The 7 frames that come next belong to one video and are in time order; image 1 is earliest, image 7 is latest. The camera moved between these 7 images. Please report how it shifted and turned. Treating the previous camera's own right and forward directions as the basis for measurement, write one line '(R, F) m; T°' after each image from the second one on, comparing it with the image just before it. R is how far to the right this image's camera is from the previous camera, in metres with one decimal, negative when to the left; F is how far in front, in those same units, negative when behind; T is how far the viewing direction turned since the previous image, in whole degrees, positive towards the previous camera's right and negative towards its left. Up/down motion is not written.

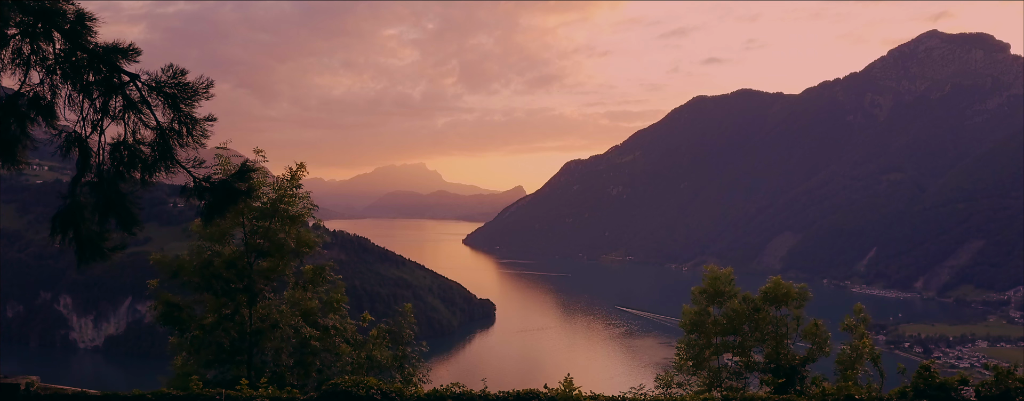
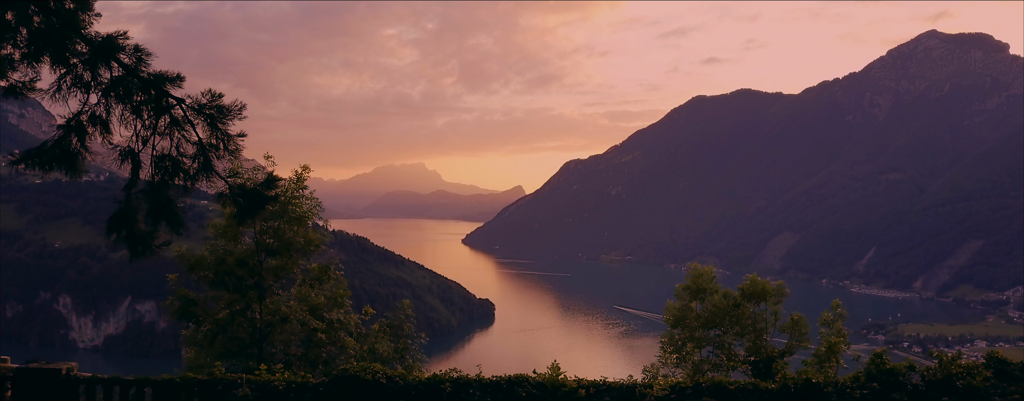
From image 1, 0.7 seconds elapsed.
(-0.3, -0.2) m; 0°
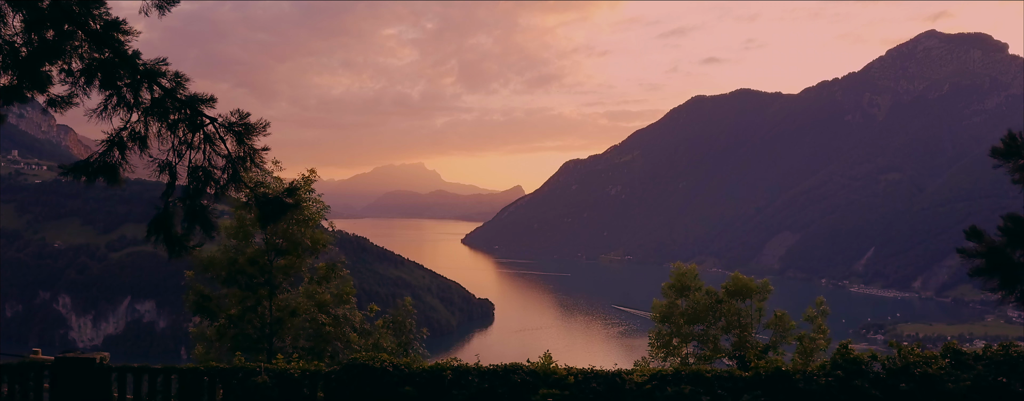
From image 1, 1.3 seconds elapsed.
(0.0, +1.5) m; 0°
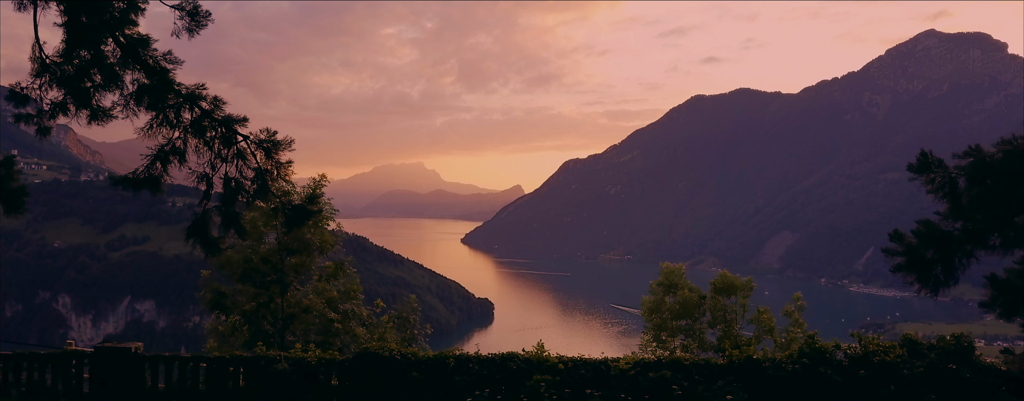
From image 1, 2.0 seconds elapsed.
(+0.1, -1.0) m; 0°
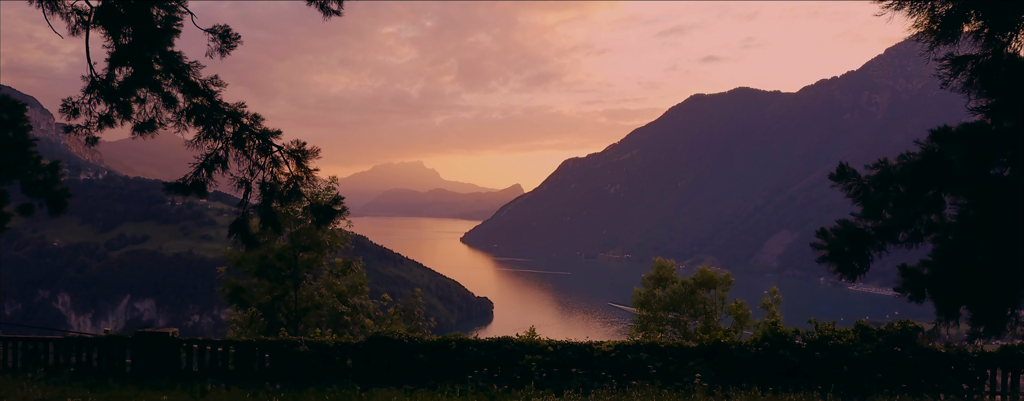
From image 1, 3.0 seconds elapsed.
(+0.1, -1.4) m; 0°
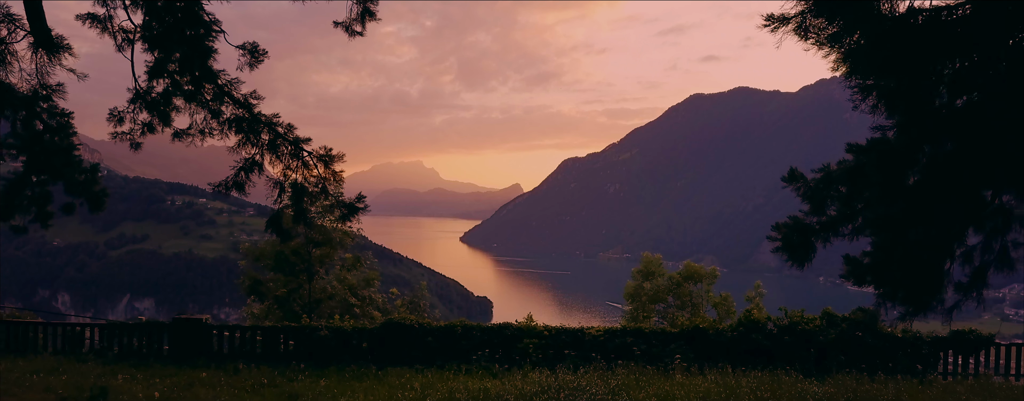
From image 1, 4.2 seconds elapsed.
(0.0, -1.4) m; 0°
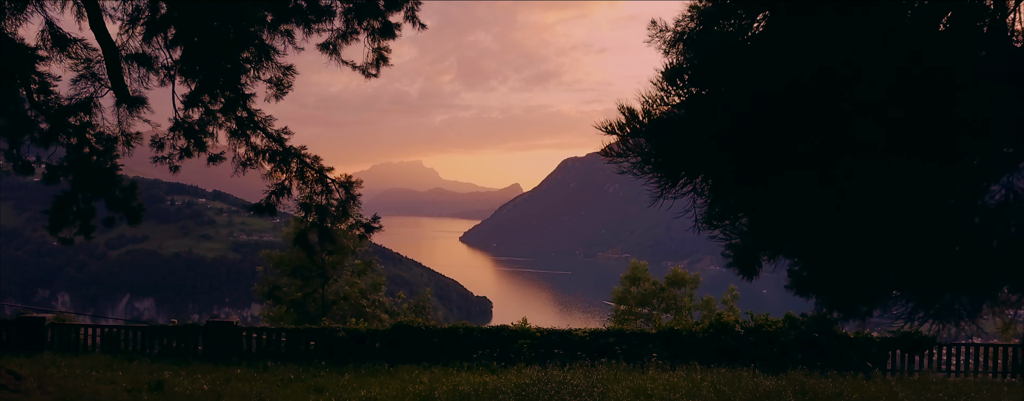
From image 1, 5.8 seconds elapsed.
(+0.1, -1.8) m; 0°
